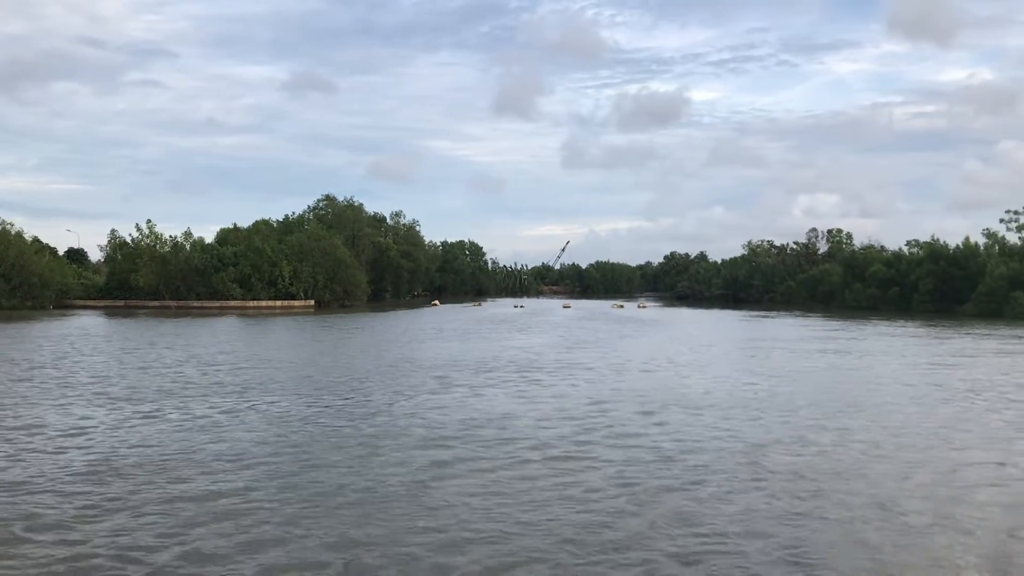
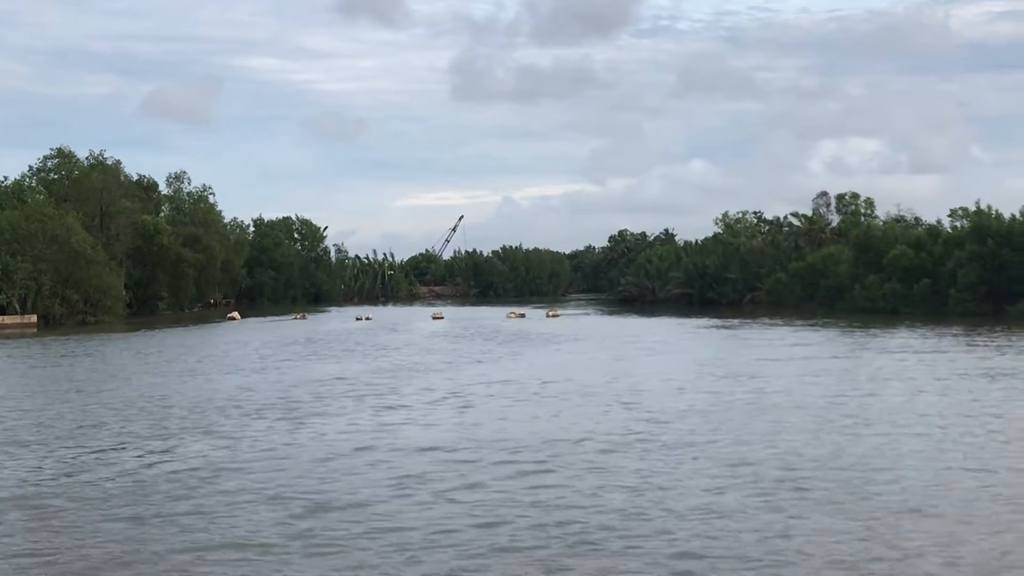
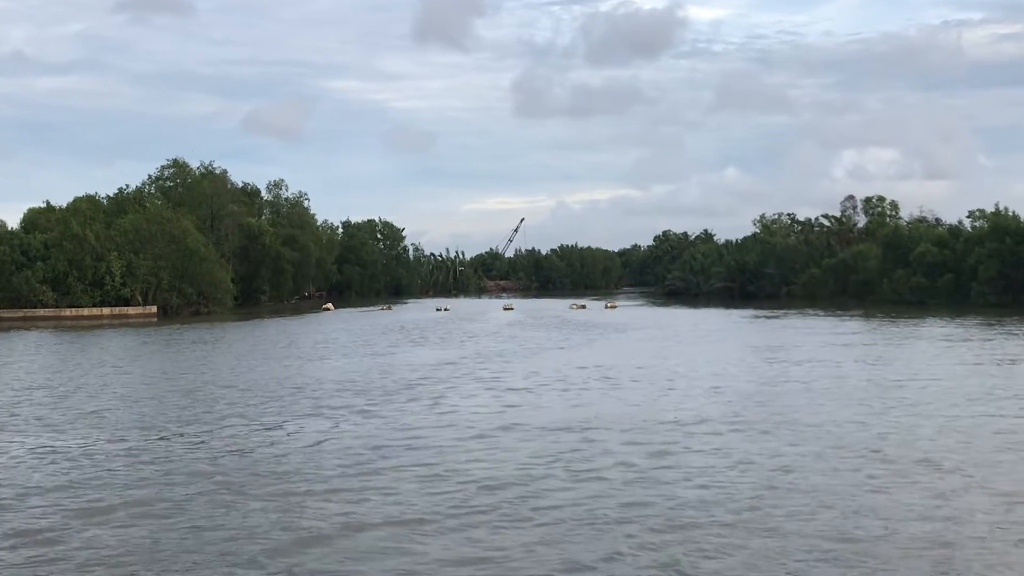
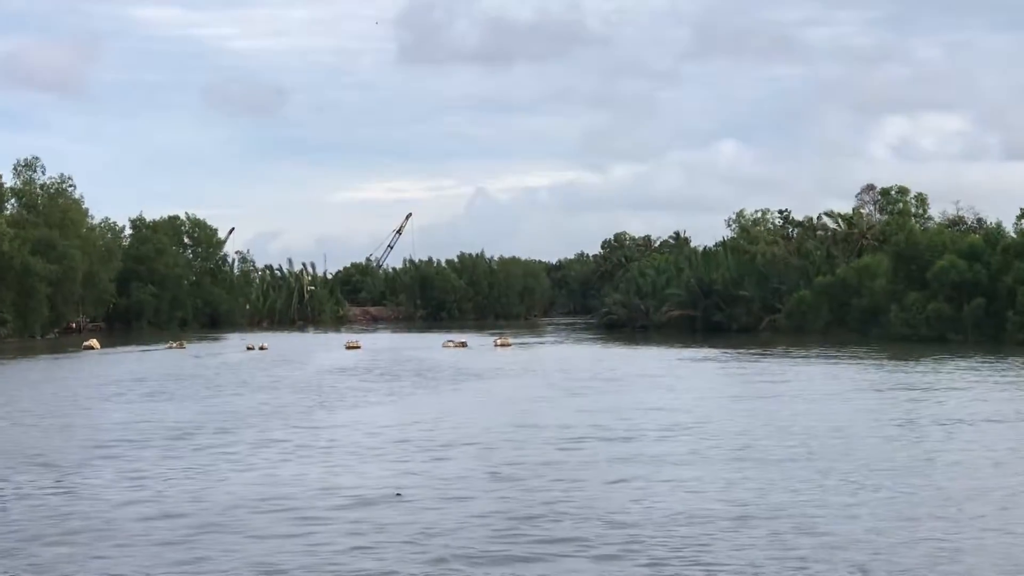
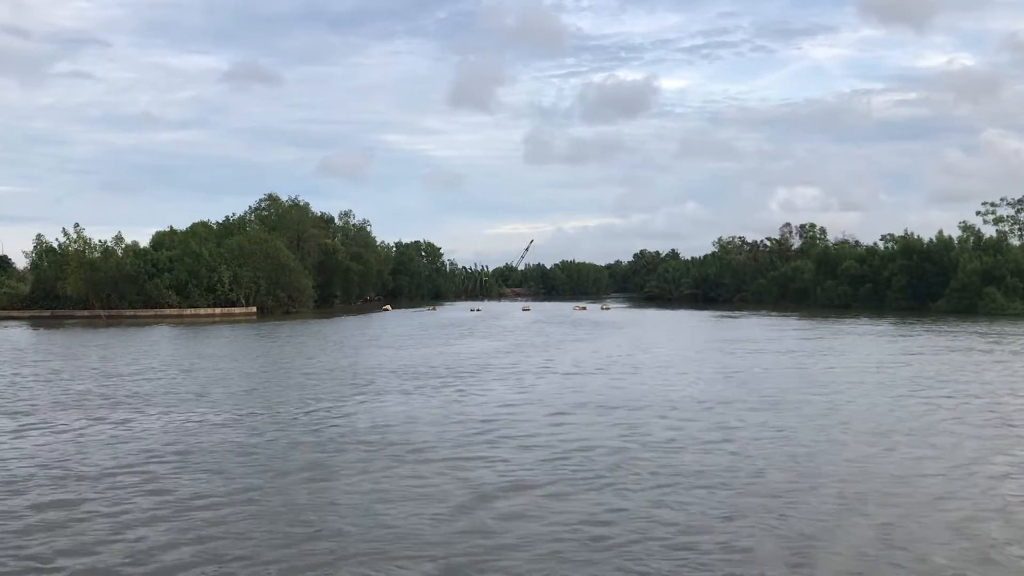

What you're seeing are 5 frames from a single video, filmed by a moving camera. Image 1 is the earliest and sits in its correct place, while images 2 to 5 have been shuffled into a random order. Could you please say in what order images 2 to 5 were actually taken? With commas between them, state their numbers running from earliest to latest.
5, 3, 2, 4
